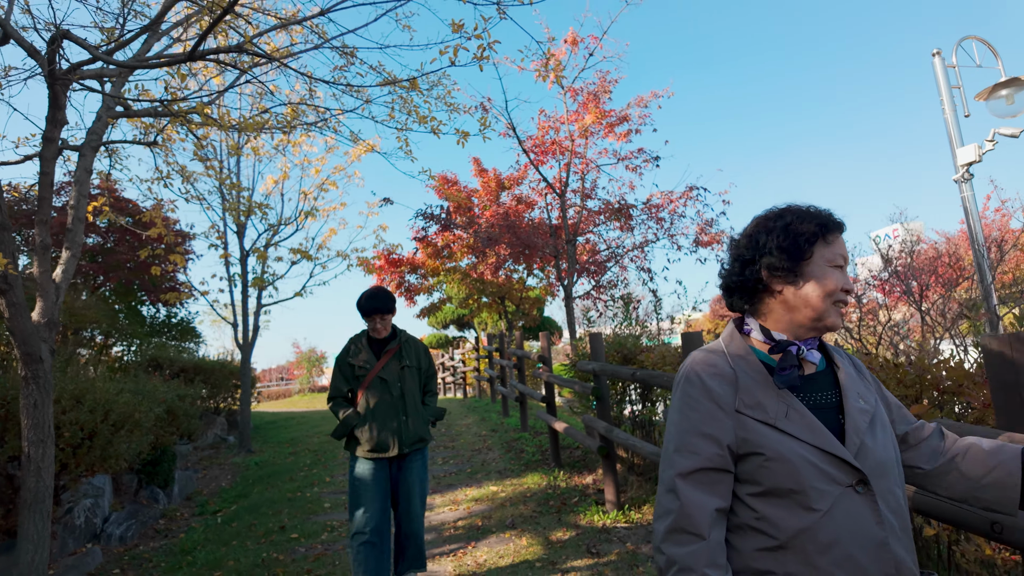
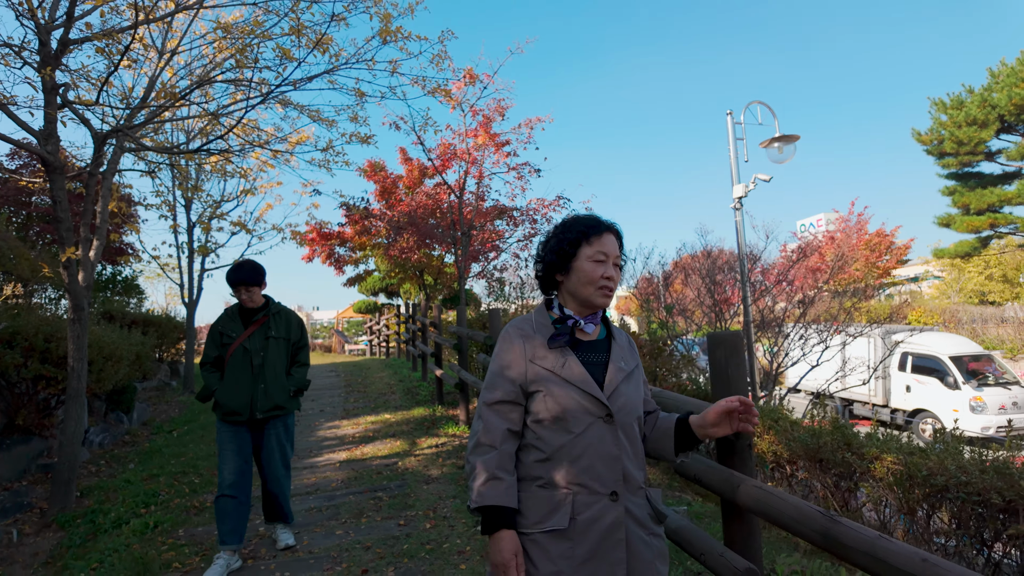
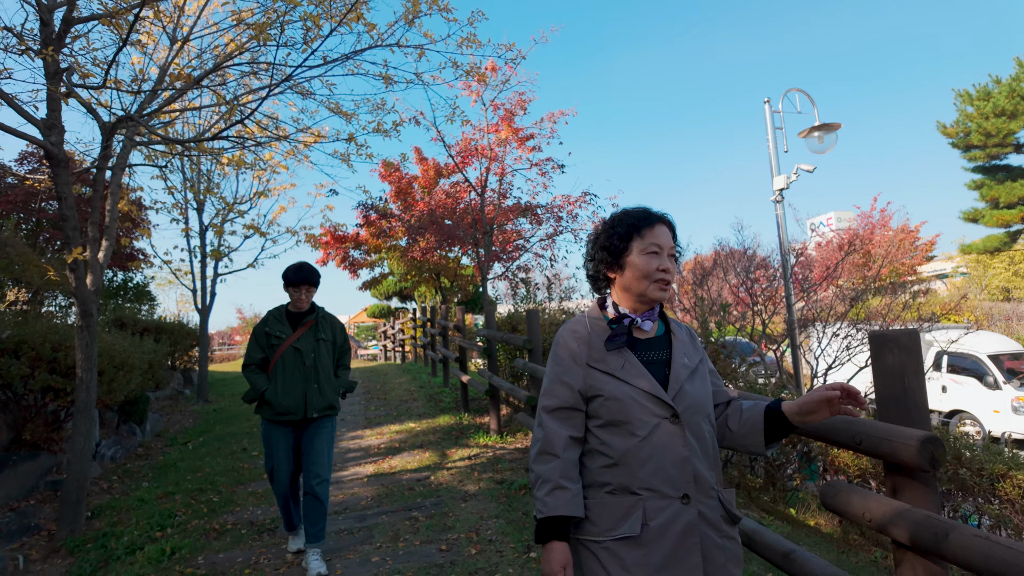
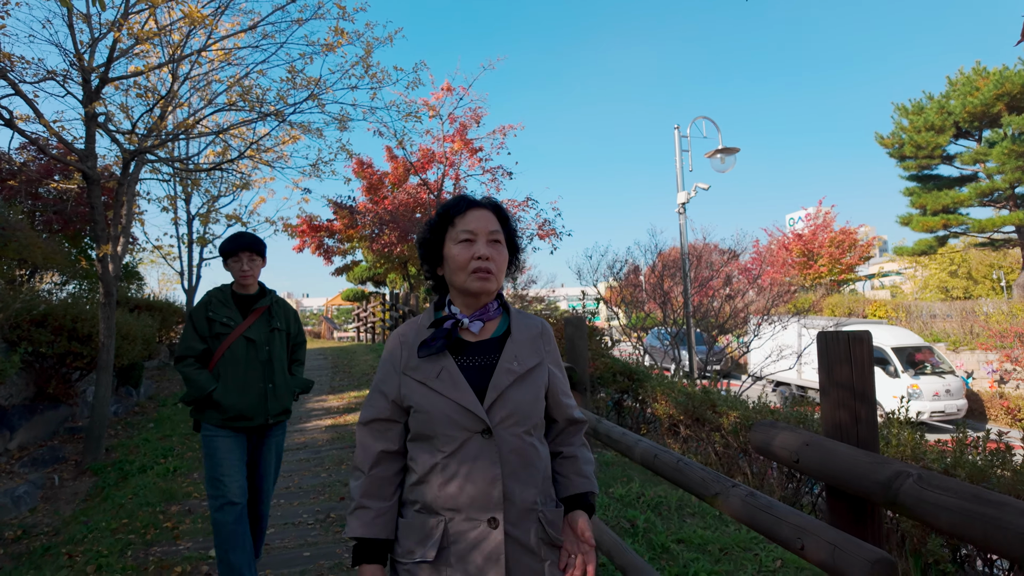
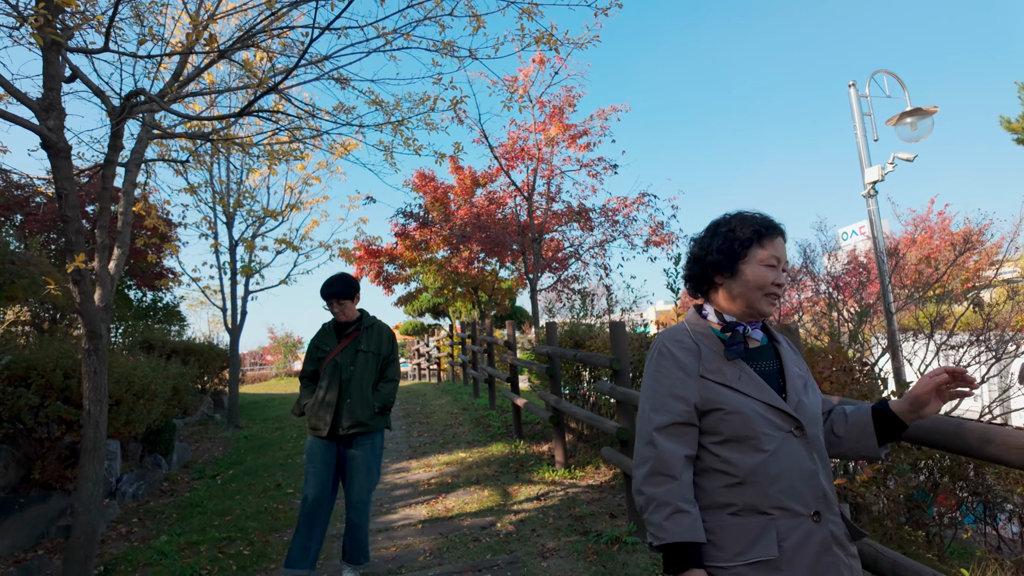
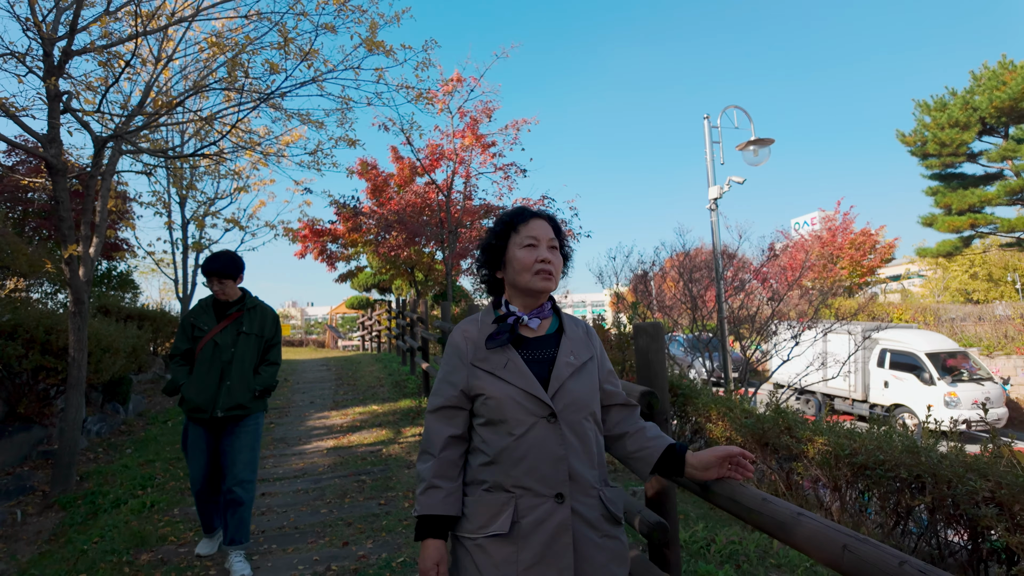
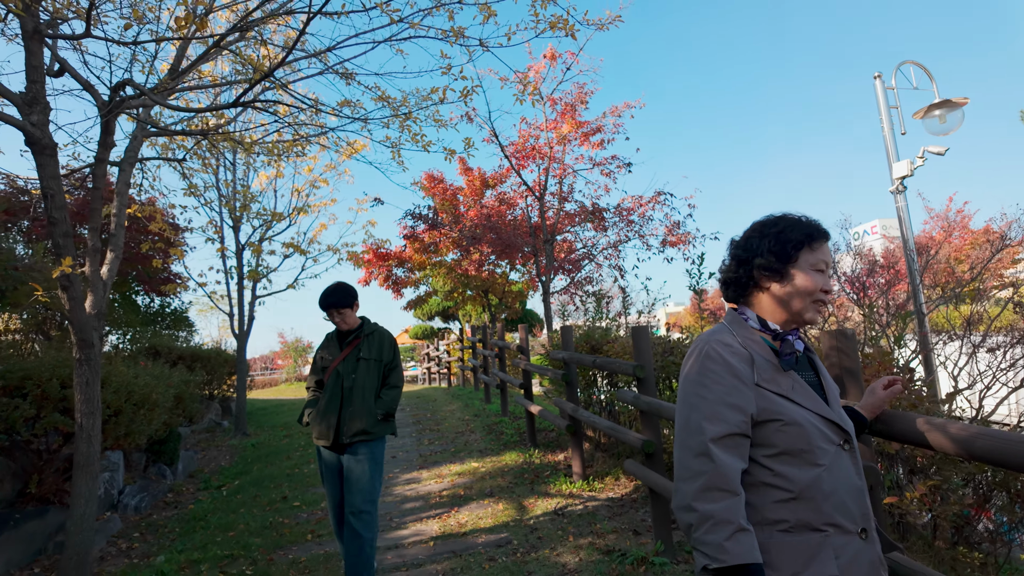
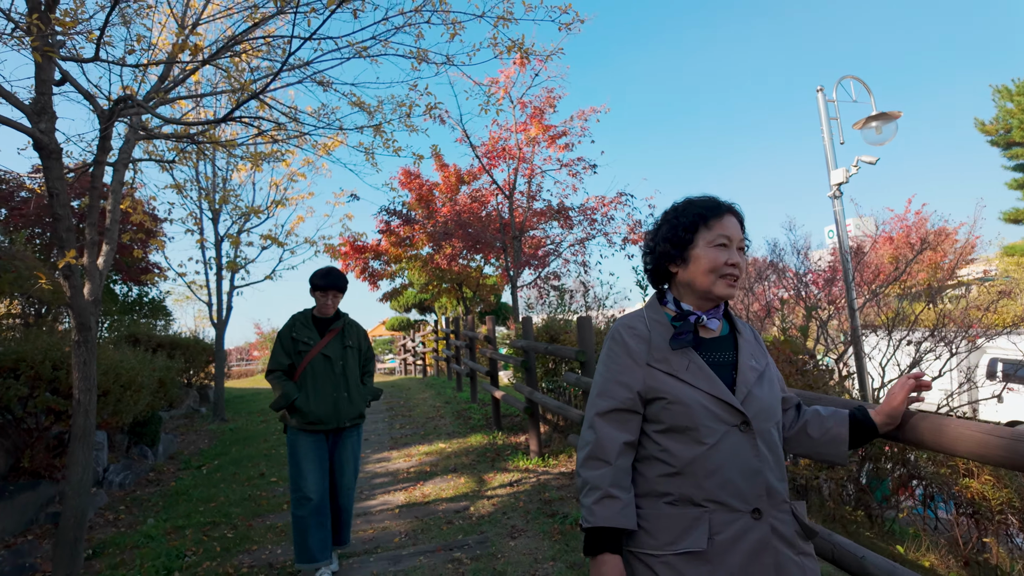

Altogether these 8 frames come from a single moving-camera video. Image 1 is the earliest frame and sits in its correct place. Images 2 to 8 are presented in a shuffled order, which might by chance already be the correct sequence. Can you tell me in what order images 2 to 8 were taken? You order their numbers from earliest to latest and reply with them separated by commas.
7, 5, 8, 3, 2, 6, 4
